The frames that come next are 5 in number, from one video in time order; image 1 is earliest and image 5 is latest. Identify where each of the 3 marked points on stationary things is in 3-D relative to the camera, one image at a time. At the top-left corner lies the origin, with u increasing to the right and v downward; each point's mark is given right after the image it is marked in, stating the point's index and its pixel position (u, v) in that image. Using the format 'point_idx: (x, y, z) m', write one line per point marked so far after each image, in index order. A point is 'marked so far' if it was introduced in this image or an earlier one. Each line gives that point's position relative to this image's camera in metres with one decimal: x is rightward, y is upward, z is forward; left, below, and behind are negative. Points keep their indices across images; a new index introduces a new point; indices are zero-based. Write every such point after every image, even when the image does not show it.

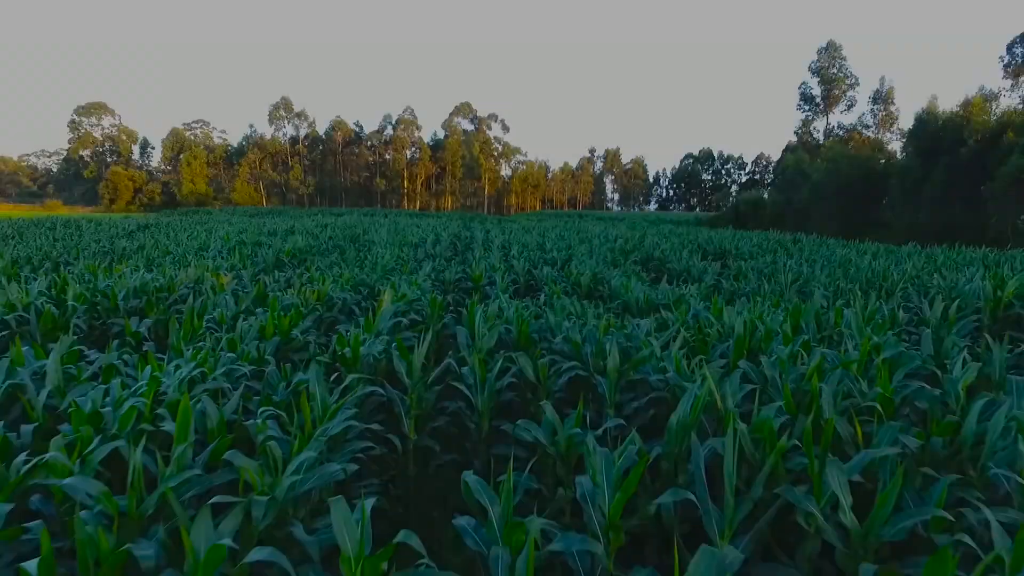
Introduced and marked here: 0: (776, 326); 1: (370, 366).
0: (+1.3, -0.2, +3.0) m
1: (-0.6, -0.3, +2.6) m
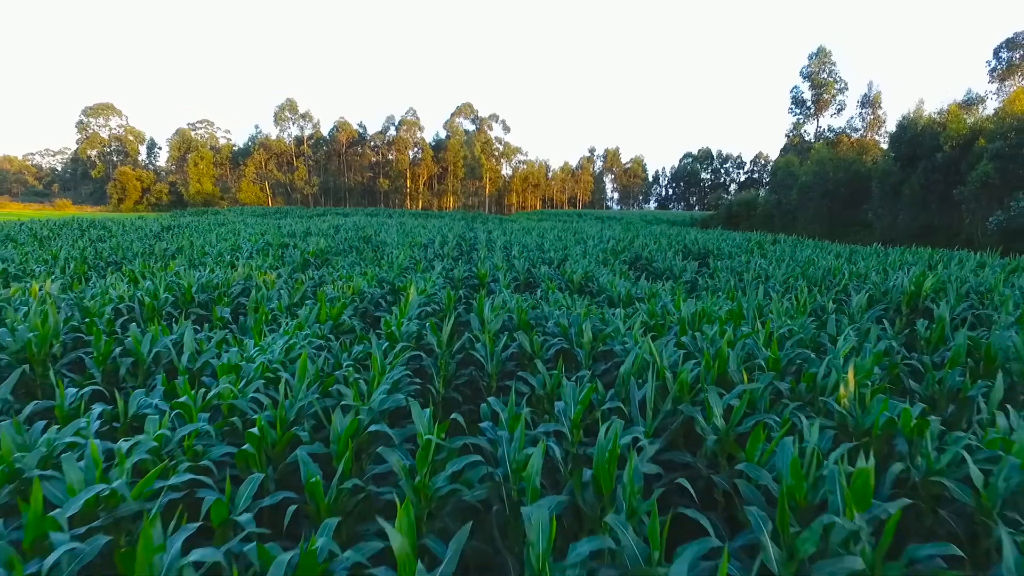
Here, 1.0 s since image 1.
0: (+1.3, -0.2, +3.9) m
1: (-0.6, -0.3, +3.6) m
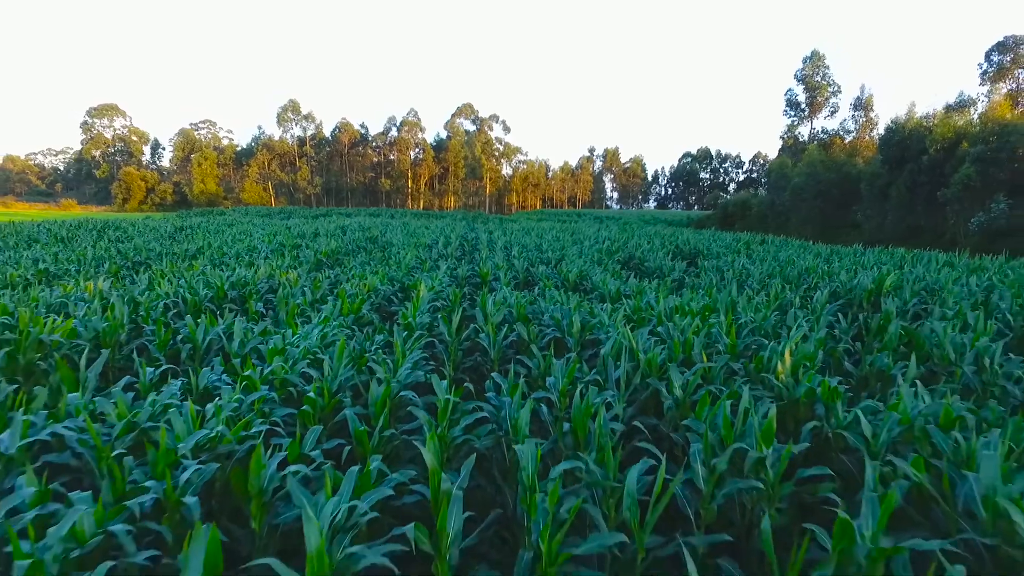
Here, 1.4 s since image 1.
0: (+1.3, -0.2, +4.5) m
1: (-0.6, -0.3, +4.1) m
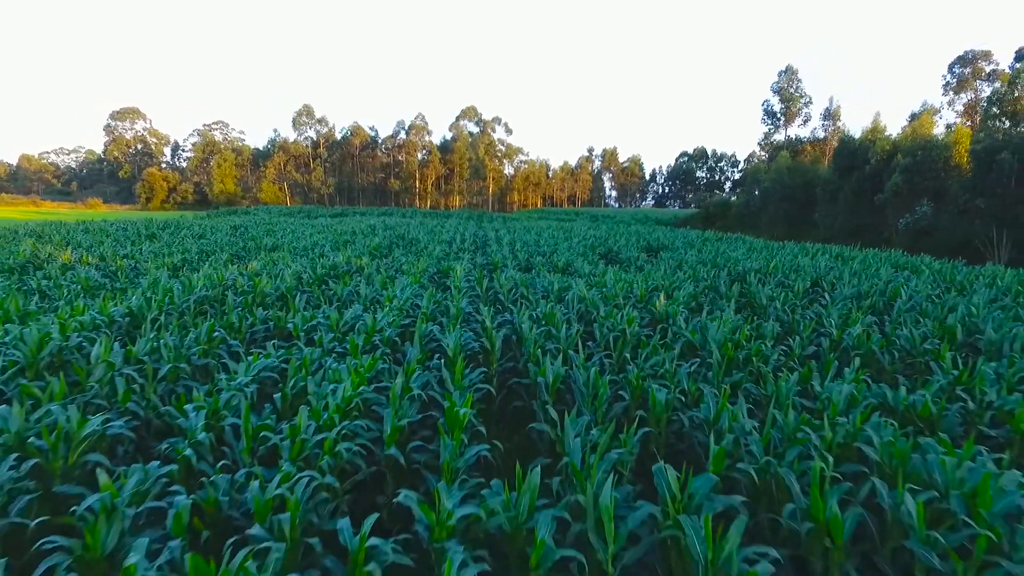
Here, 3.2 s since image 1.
0: (+1.4, +0.1, +7.4) m
1: (-0.5, 0.0, +7.0) m
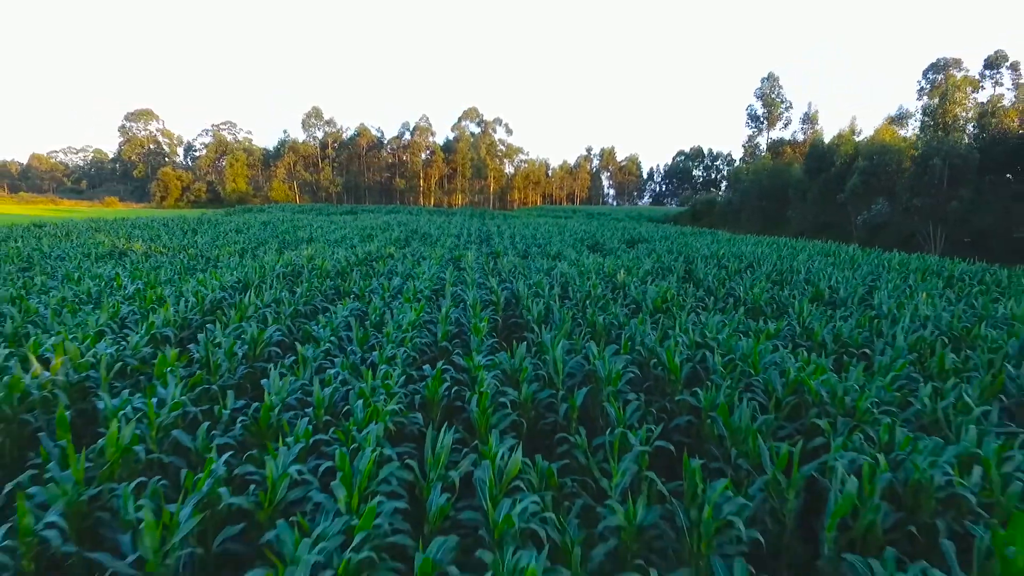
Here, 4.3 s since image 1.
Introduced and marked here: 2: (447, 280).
0: (+1.4, +0.4, +9.5) m
1: (-0.5, +0.3, +9.1) m
2: (-0.8, +0.1, +7.8) m
